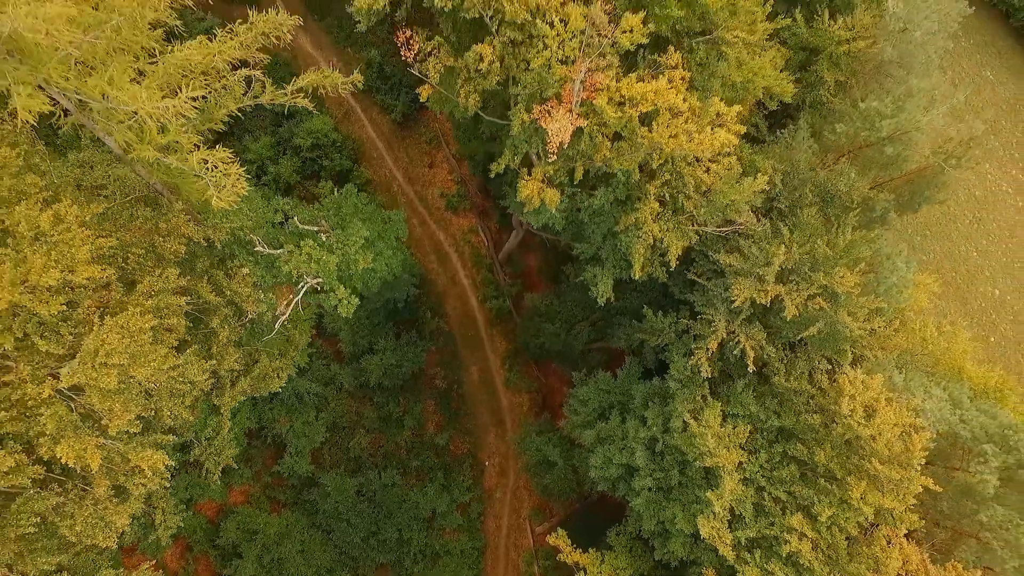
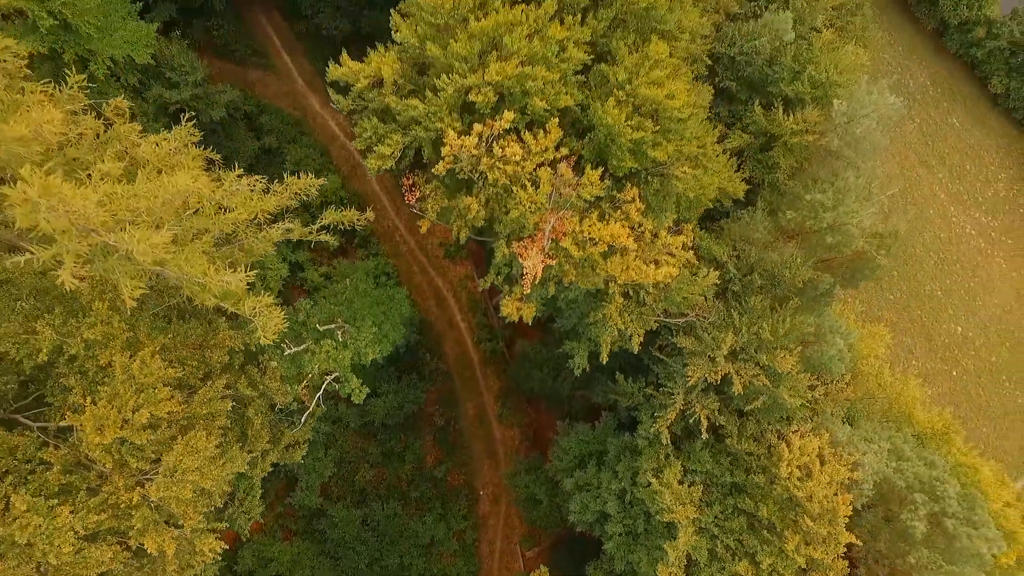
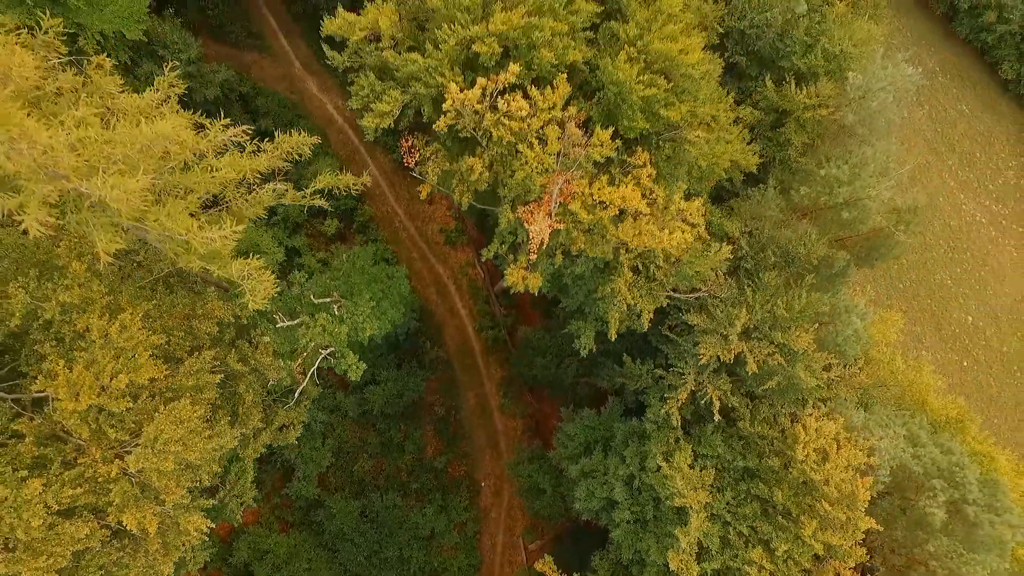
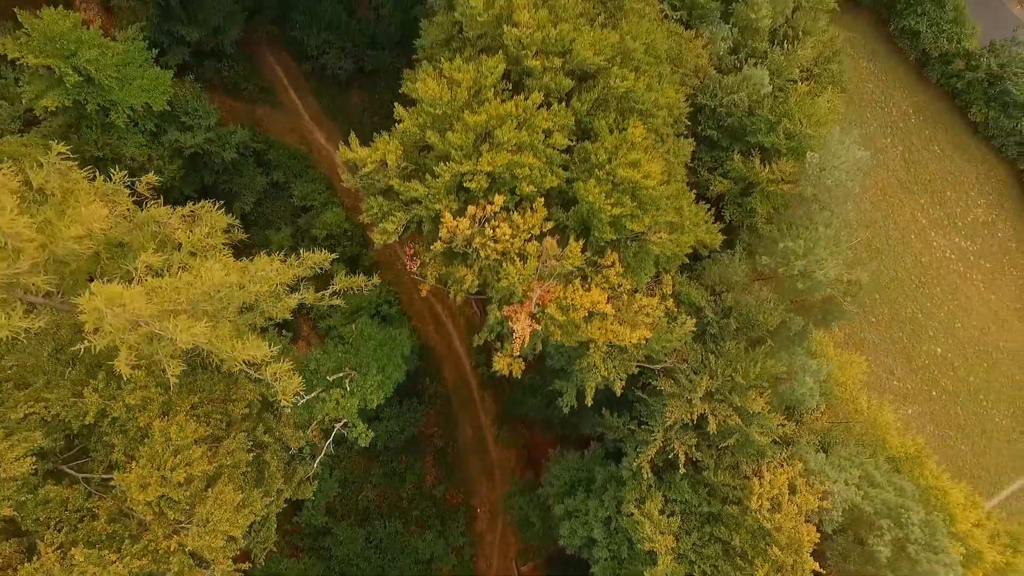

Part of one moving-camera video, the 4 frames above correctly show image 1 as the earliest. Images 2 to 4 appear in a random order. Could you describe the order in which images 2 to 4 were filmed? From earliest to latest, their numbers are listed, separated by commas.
3, 2, 4
